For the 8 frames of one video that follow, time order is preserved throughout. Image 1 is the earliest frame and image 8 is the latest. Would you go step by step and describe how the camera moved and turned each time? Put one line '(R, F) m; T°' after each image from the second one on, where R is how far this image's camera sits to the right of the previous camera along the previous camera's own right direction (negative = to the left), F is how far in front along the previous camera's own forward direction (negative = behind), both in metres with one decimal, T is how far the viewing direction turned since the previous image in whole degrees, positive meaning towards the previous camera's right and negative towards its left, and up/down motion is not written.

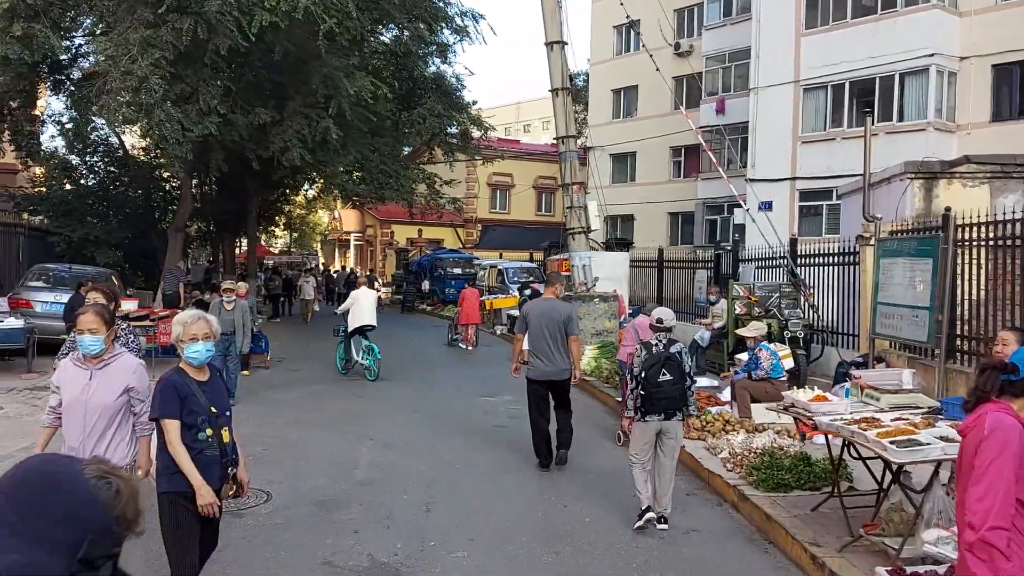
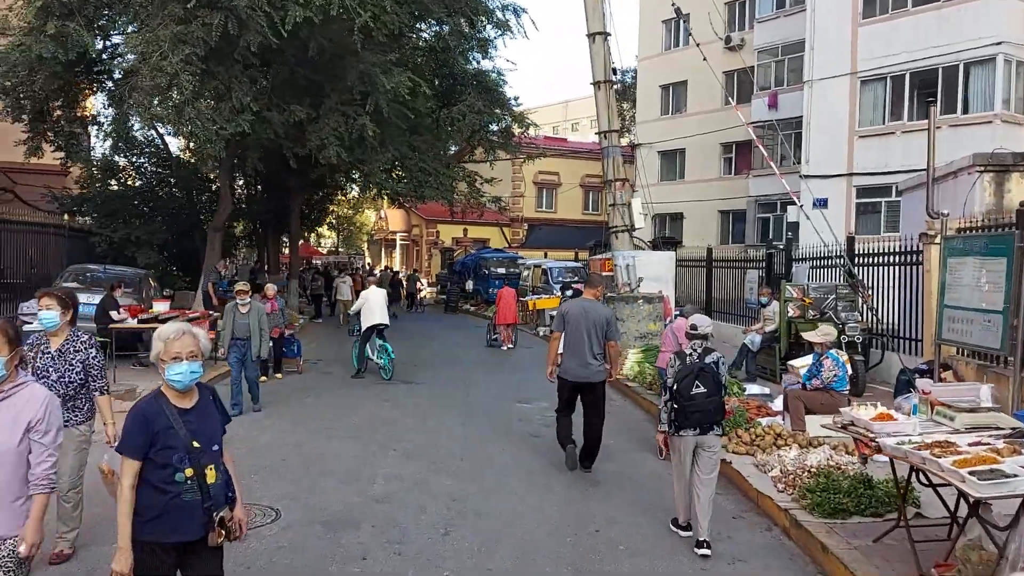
(+0.2, +0.6) m; -3°
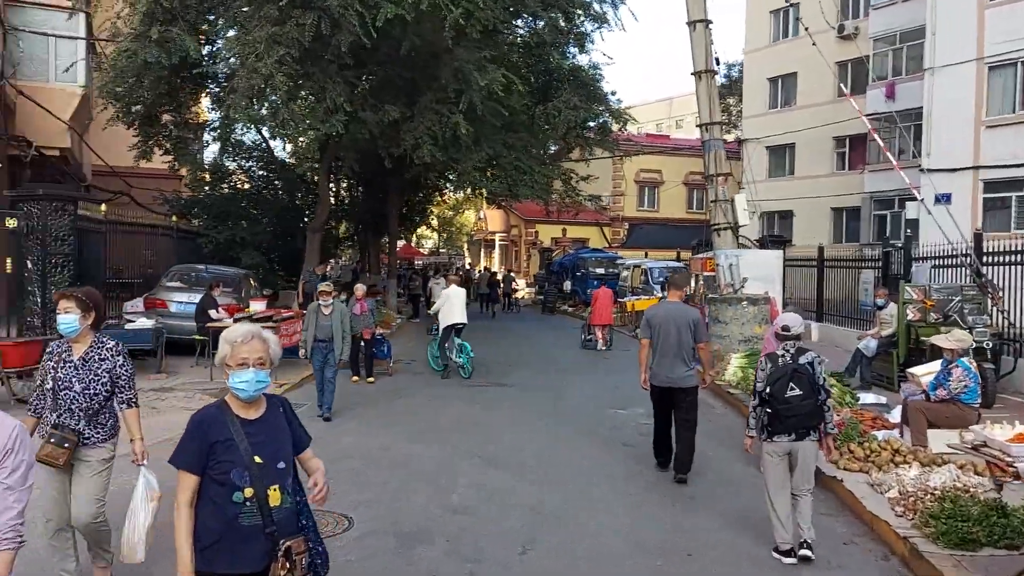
(+0.1, +0.4) m; -7°
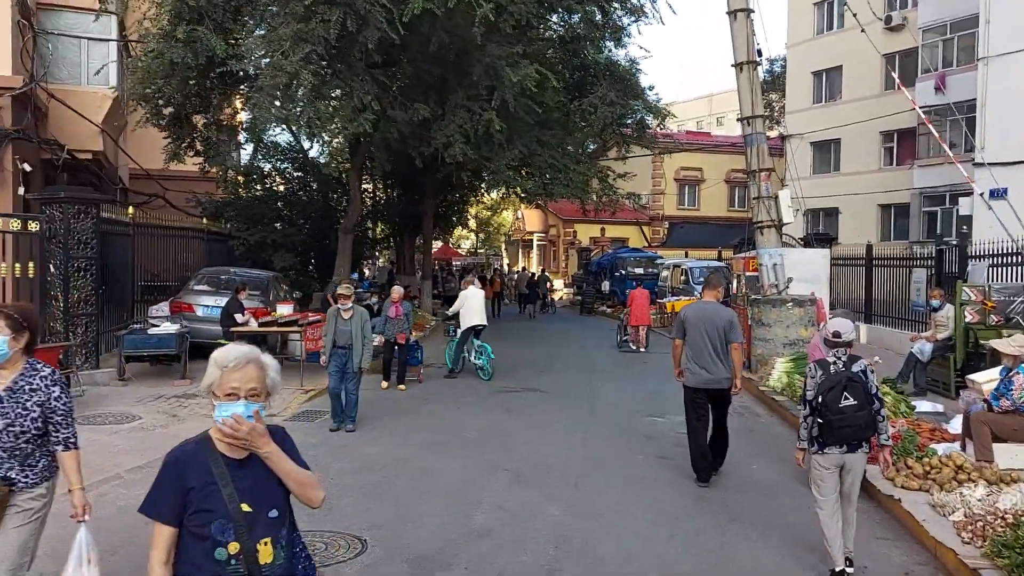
(+0.1, +0.5) m; -3°
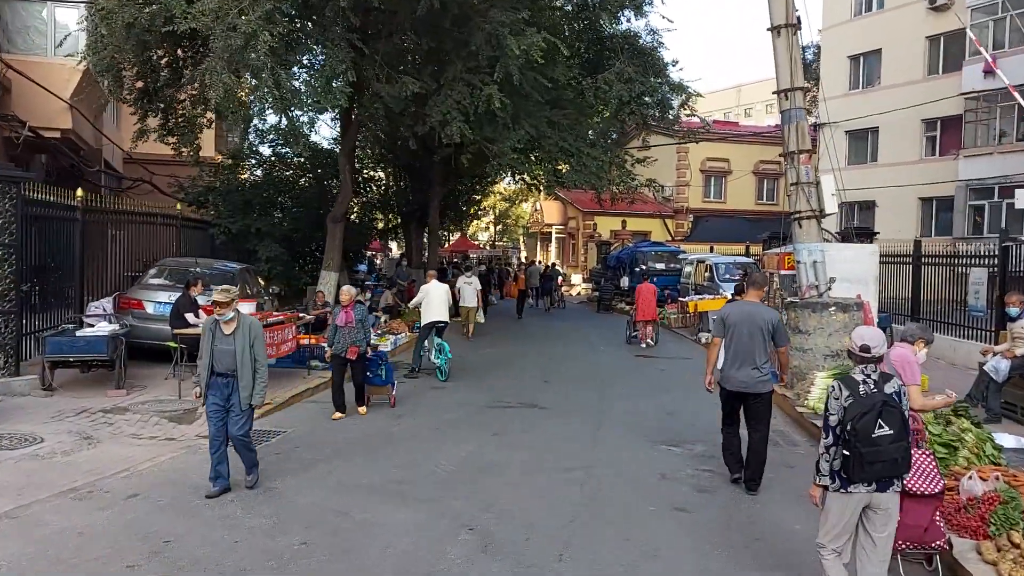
(+0.4, +1.8) m; -2°
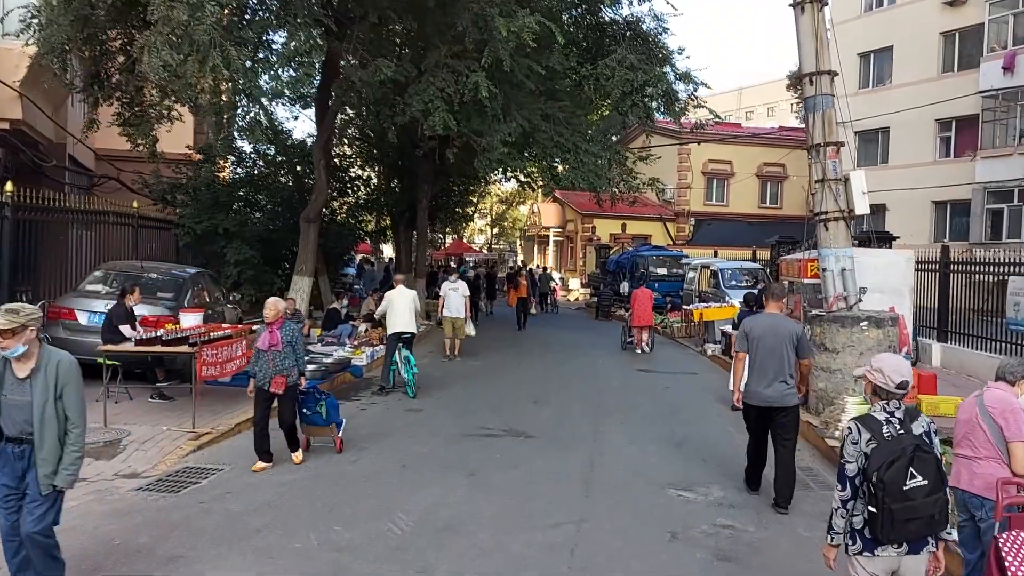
(+0.2, +1.5) m; 0°
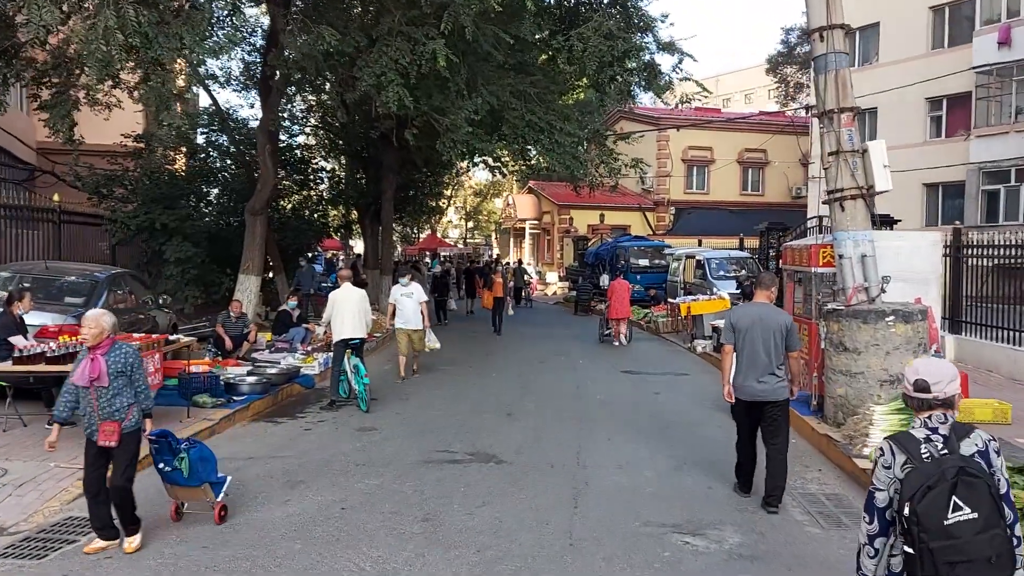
(+0.1, +1.5) m; +1°
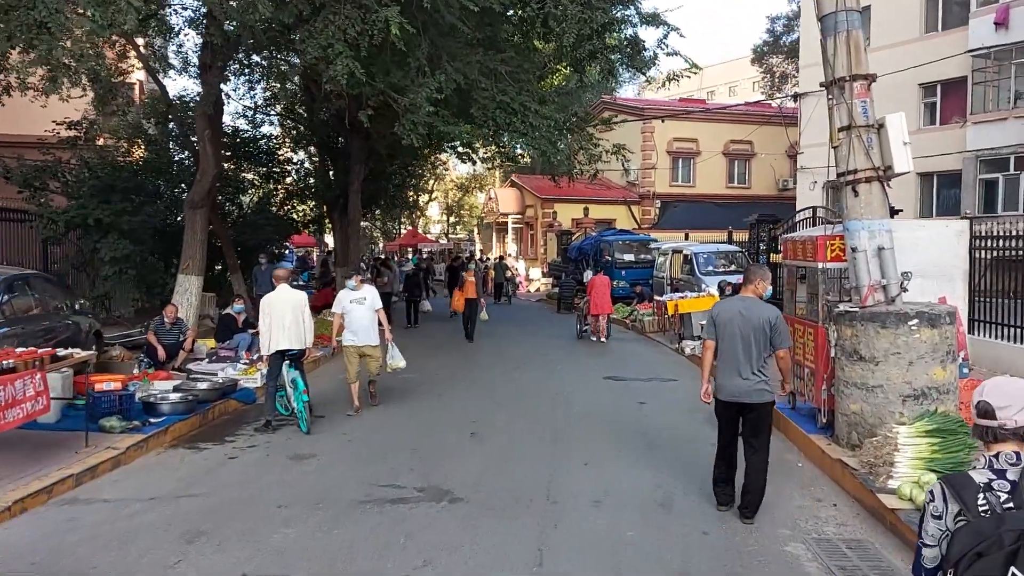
(+0.2, +1.3) m; +1°
